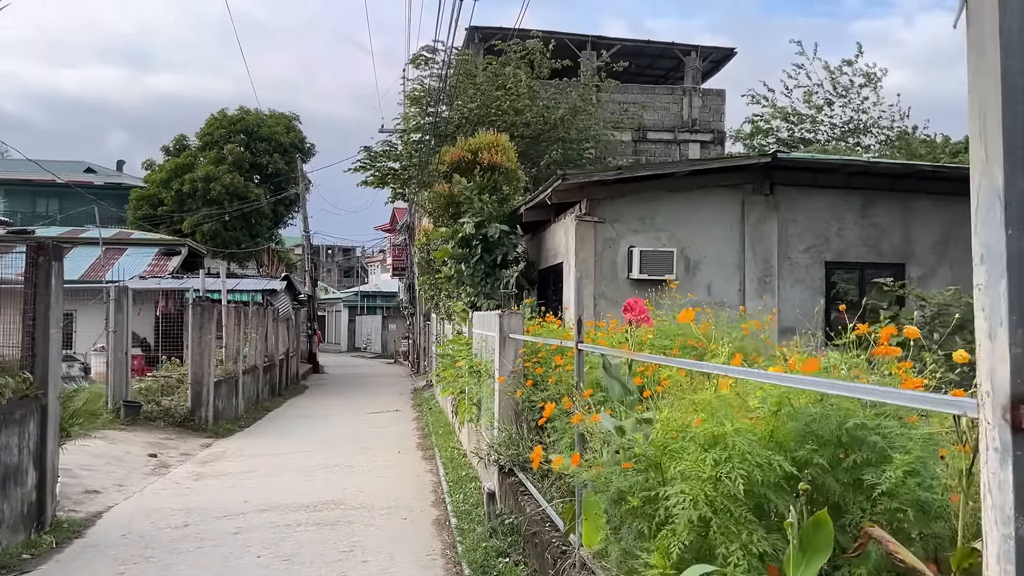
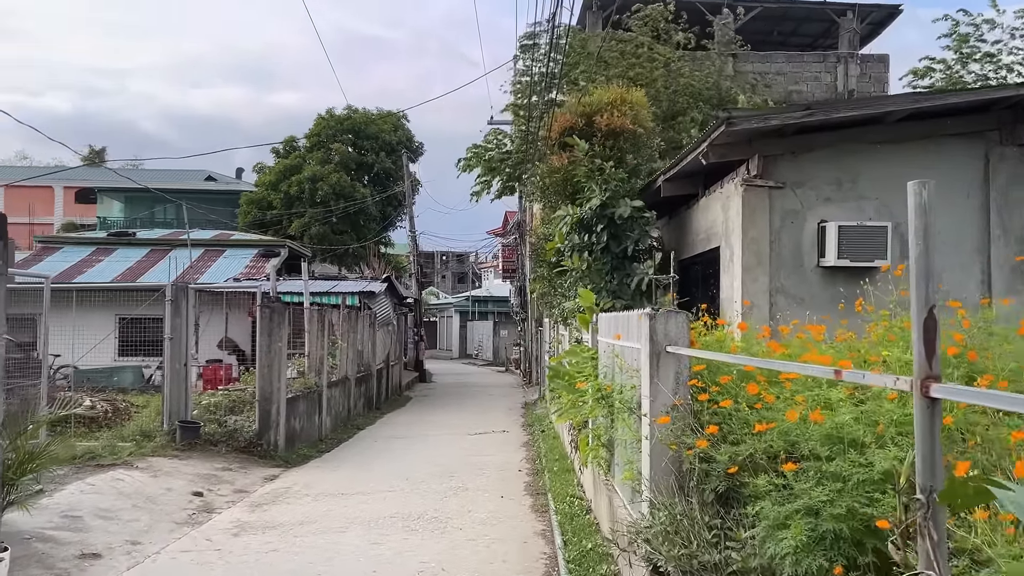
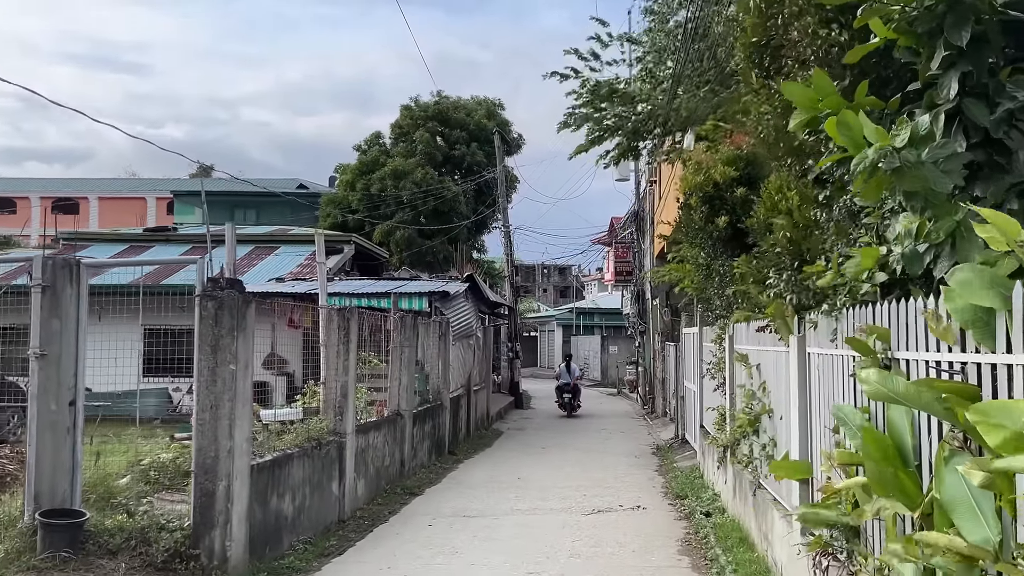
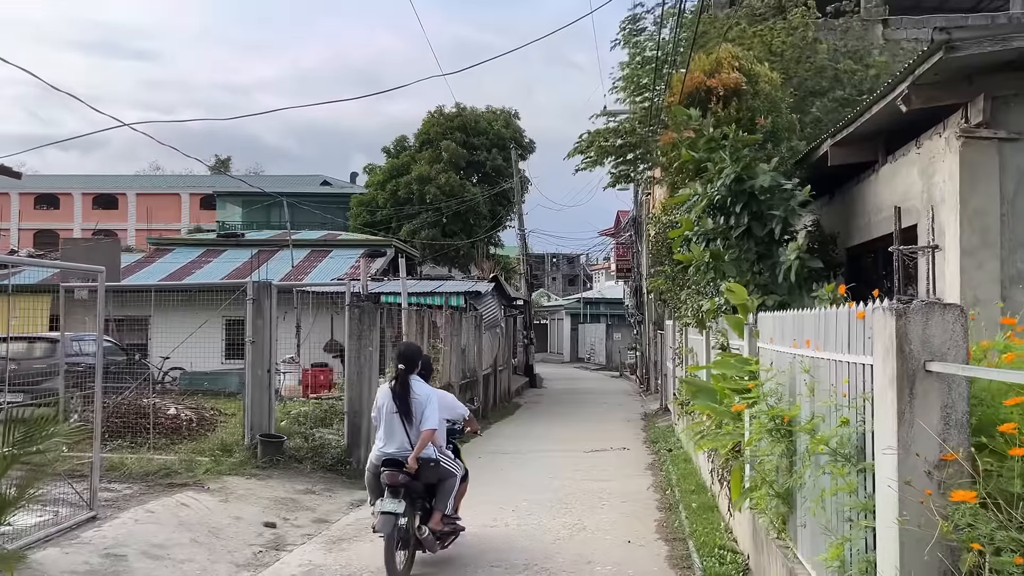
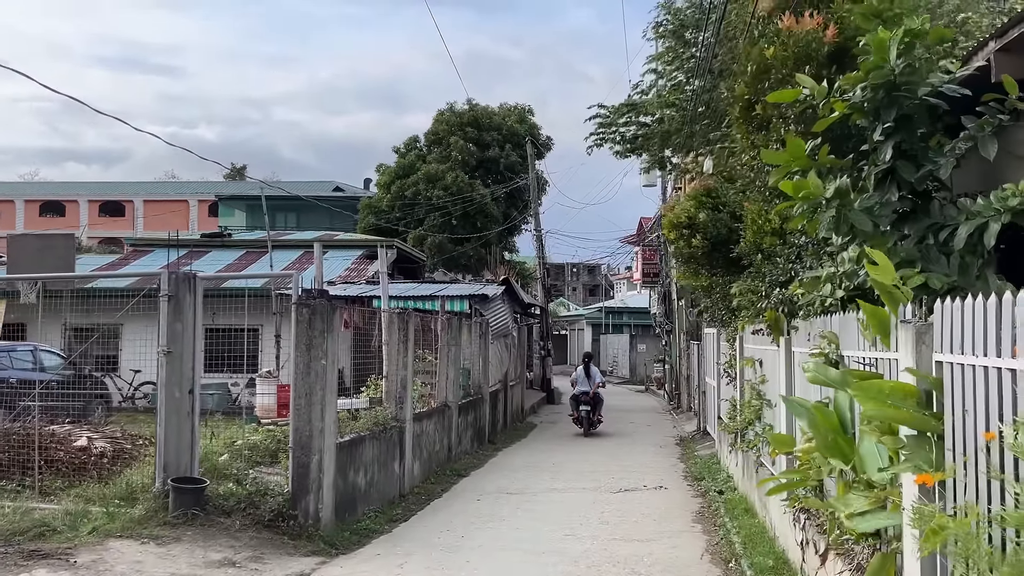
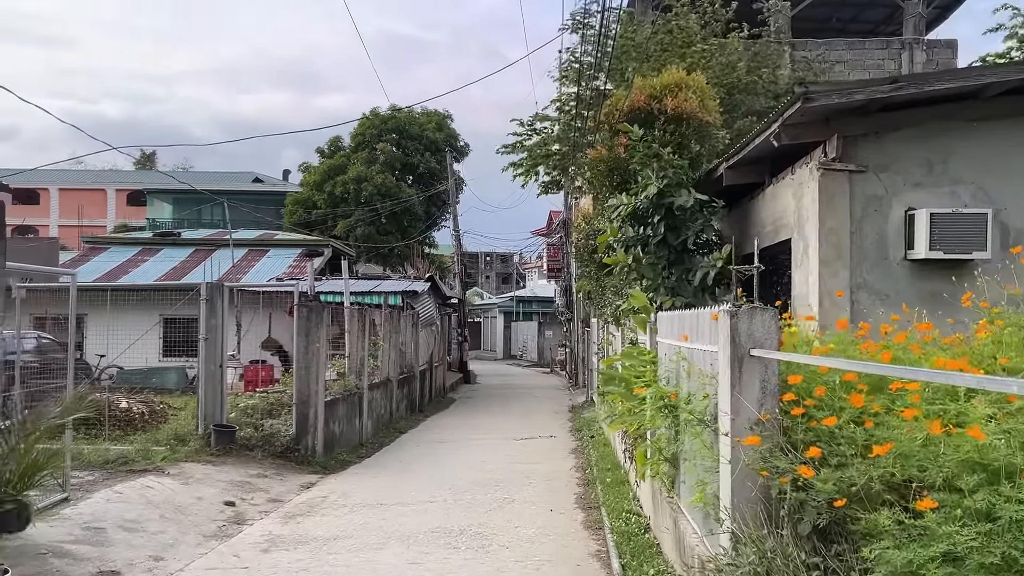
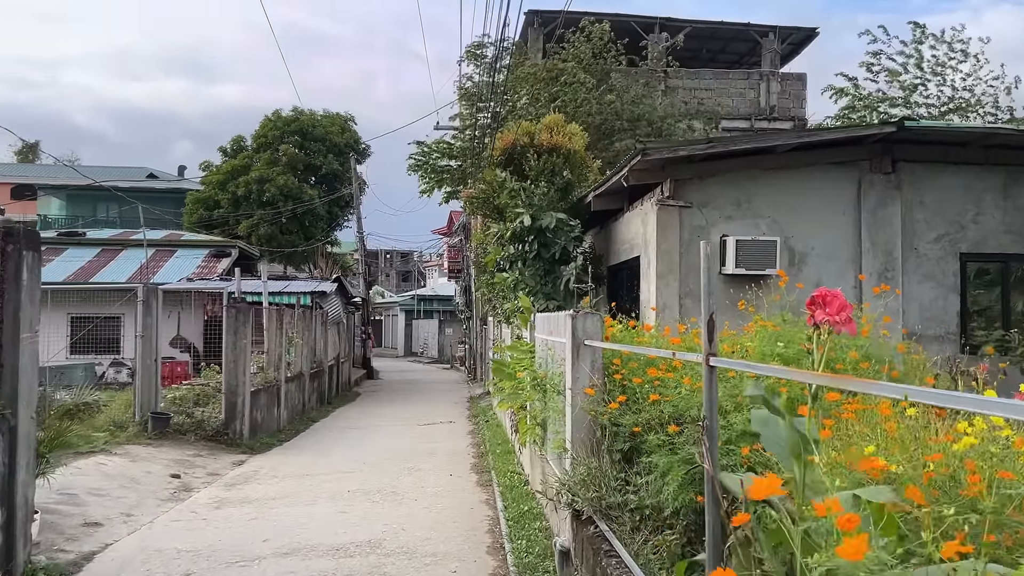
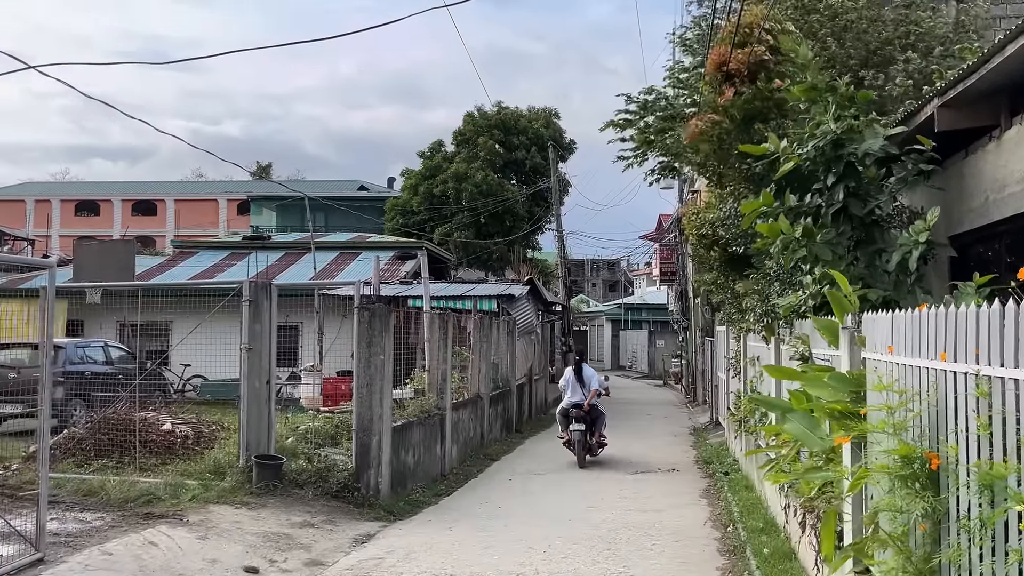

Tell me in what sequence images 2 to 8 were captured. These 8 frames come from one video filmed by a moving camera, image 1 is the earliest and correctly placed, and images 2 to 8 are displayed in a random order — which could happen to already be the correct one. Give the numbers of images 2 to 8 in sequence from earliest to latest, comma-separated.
7, 2, 6, 4, 8, 5, 3
